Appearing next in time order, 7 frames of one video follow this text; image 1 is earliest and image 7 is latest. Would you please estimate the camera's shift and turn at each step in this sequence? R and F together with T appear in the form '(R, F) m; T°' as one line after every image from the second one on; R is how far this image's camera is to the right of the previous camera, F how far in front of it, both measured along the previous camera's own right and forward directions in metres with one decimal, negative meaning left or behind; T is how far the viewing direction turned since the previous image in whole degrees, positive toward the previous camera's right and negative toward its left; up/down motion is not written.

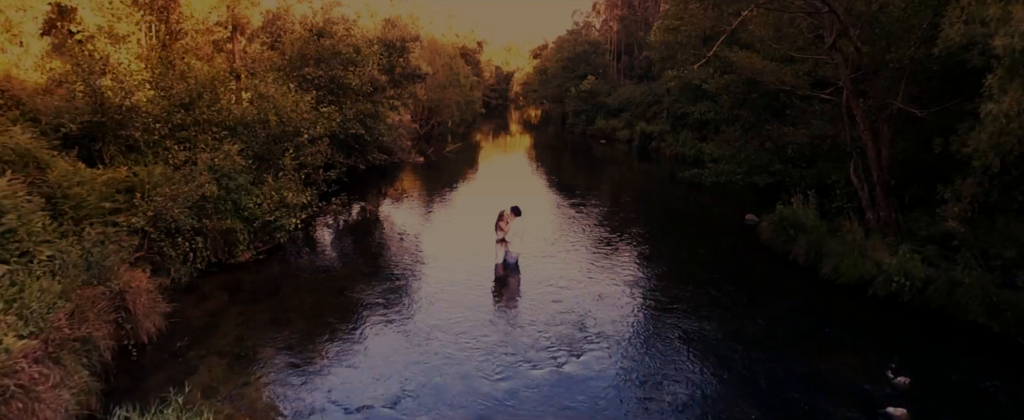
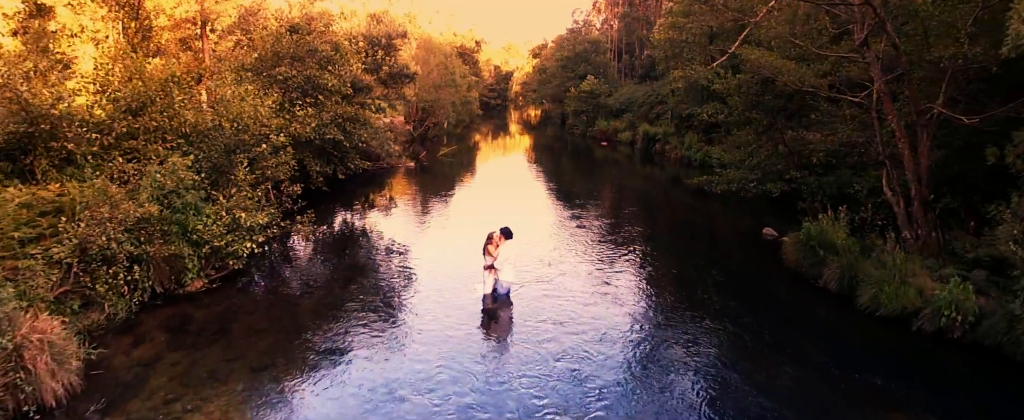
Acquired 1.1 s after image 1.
(+0.2, +2.3) m; 0°
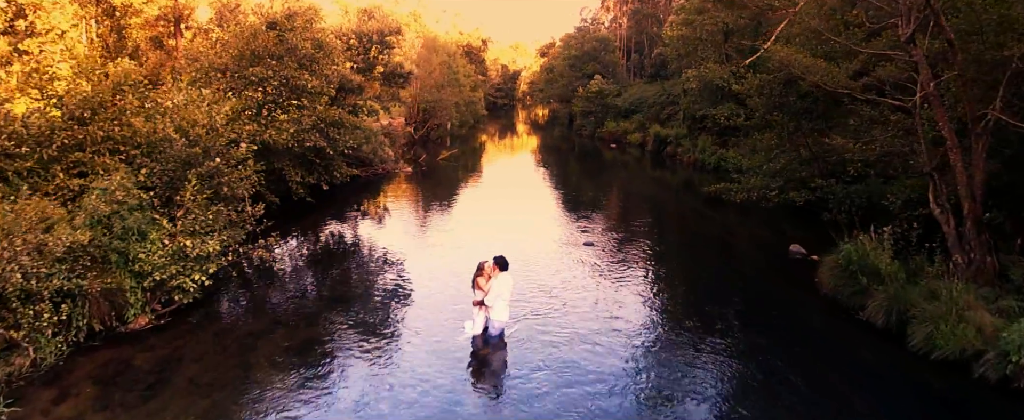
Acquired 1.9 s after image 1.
(+0.3, +2.2) m; -1°
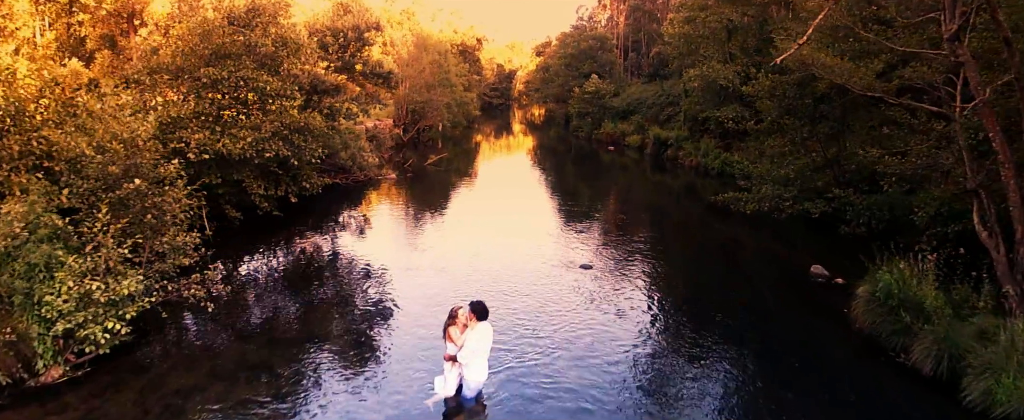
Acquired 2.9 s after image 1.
(+0.3, +2.2) m; 0°
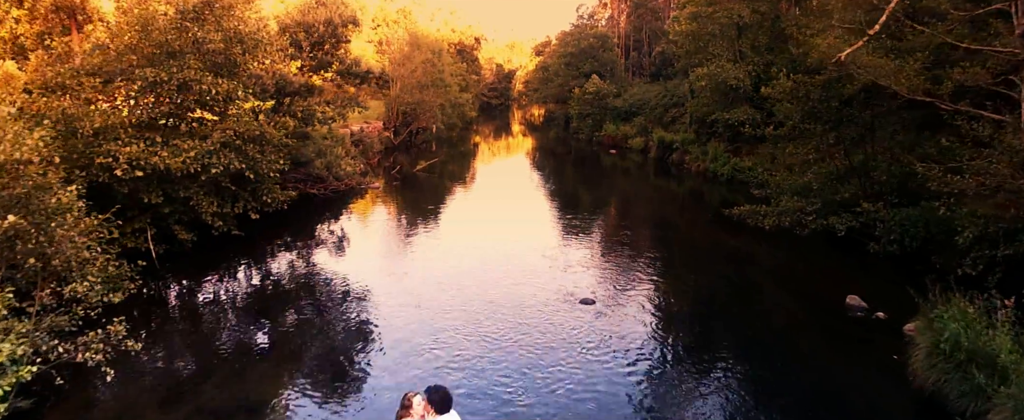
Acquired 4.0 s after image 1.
(+0.3, +2.5) m; 0°
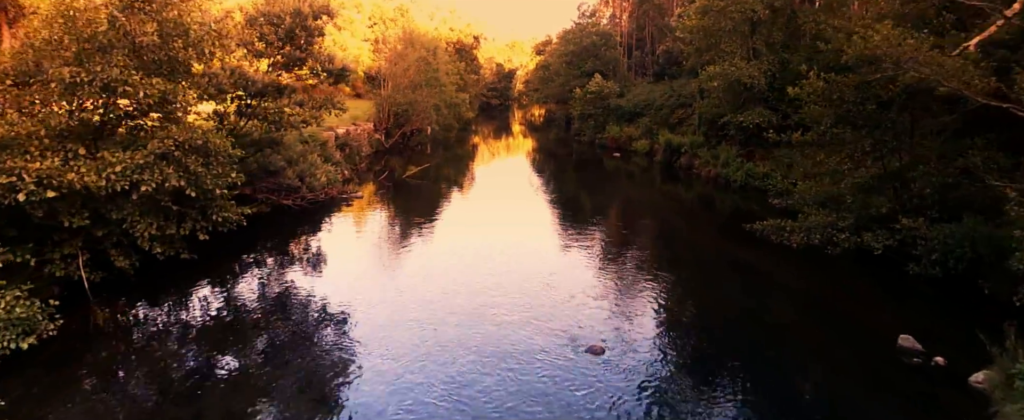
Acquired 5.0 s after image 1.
(+0.2, +2.5) m; 0°
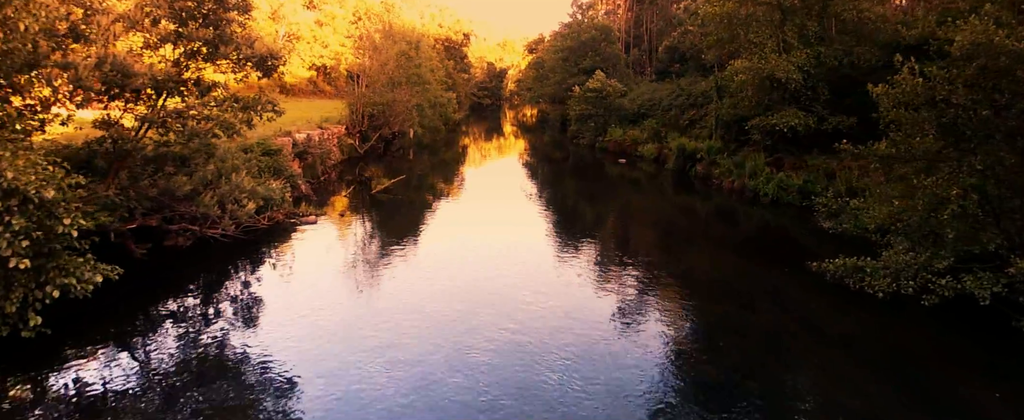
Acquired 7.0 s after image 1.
(0.0, +5.1) m; +1°
